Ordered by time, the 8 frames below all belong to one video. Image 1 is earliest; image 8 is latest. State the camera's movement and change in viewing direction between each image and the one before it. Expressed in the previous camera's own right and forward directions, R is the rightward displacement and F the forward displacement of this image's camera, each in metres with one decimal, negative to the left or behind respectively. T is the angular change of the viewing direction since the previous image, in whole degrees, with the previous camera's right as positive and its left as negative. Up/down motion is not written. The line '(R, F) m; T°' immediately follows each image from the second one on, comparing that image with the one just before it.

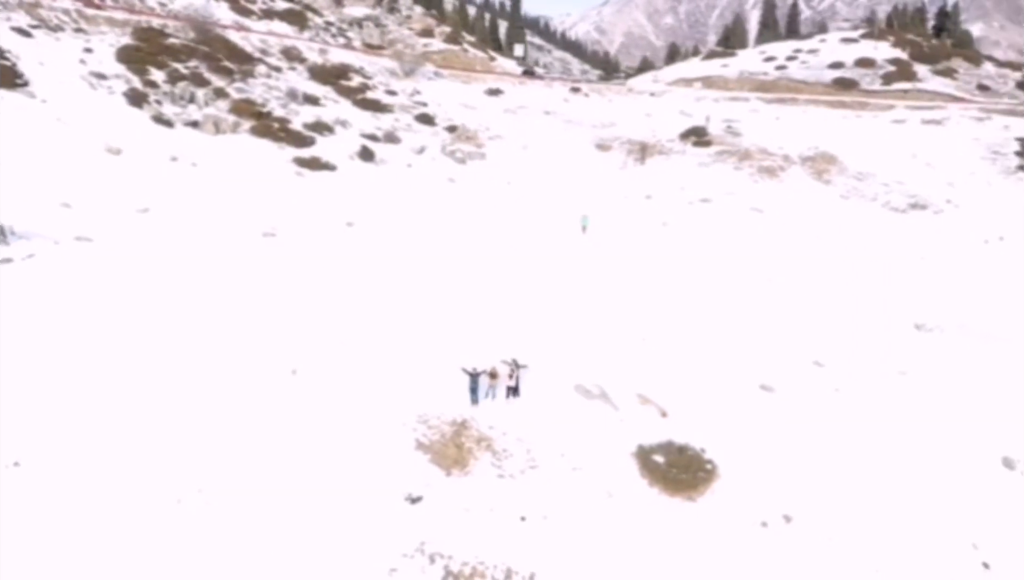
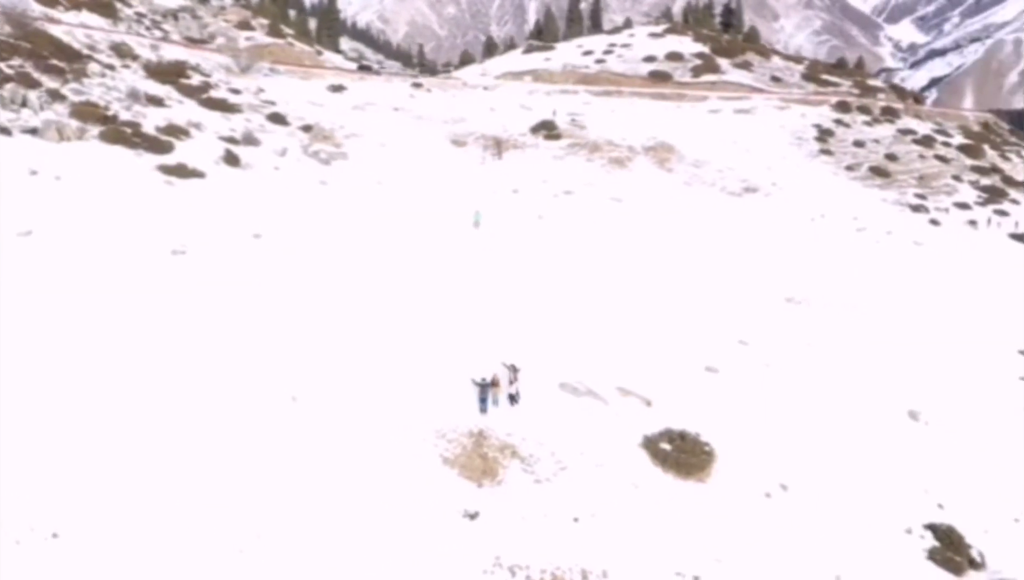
(-2.8, +0.2) m; +14°
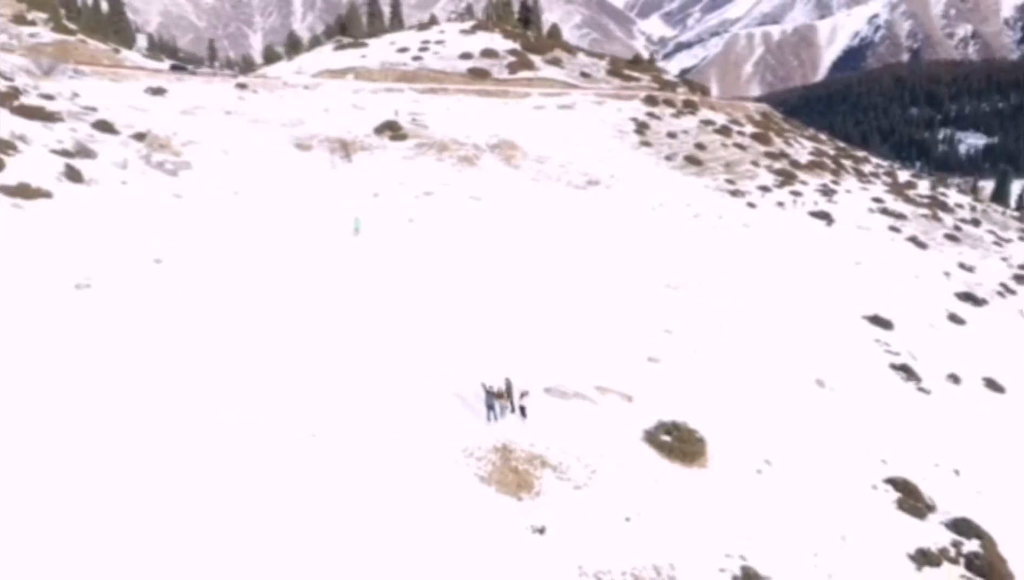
(-3.0, +0.3) m; +14°
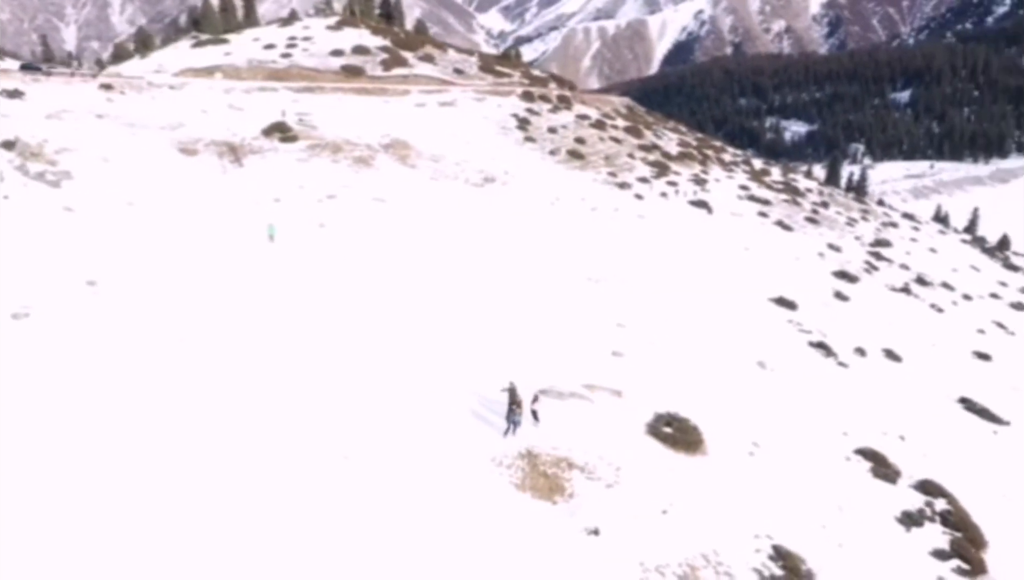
(-2.2, +0.2) m; +10°
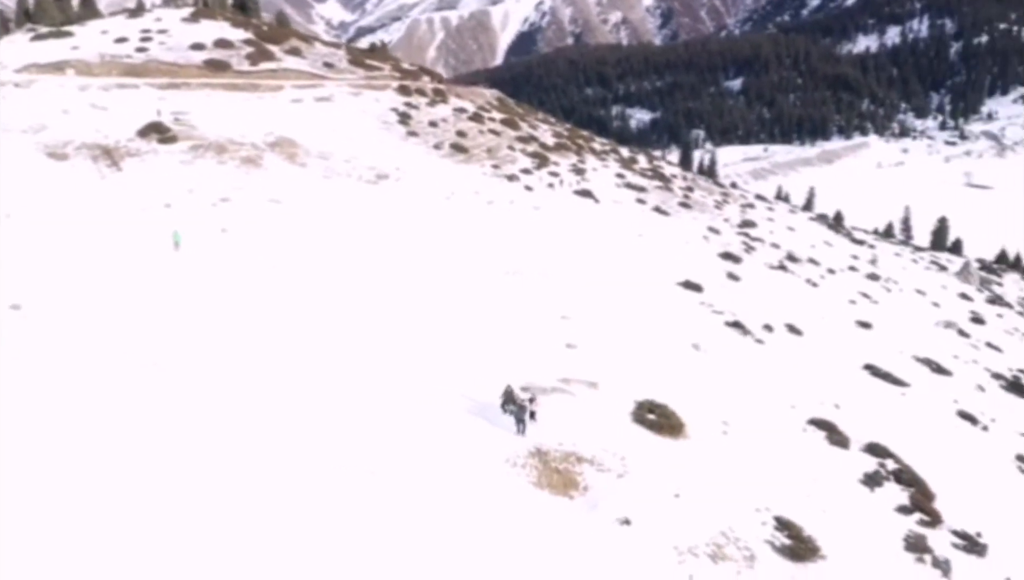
(-2.0, +0.1) m; +10°
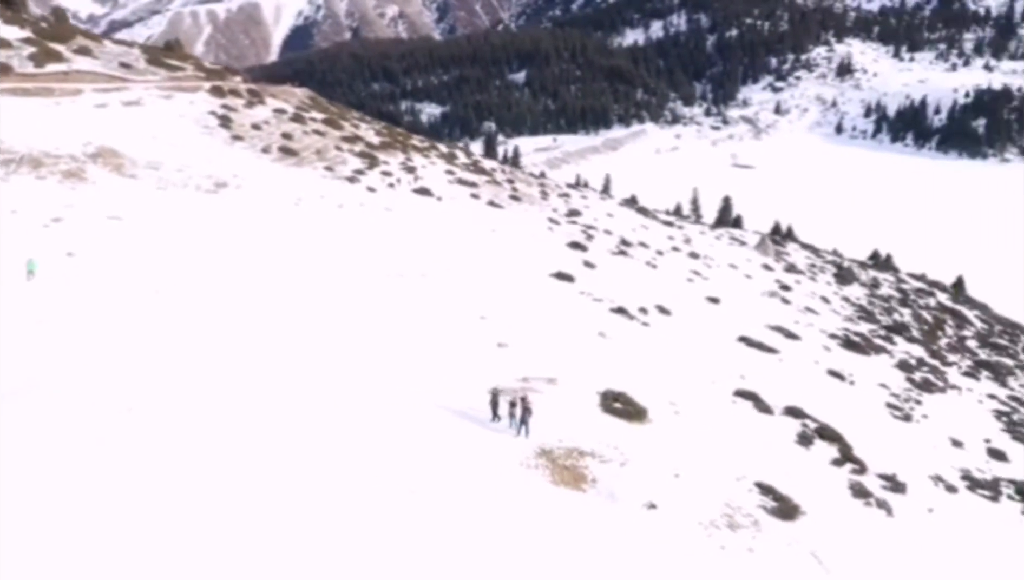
(-2.8, +0.1) m; +14°
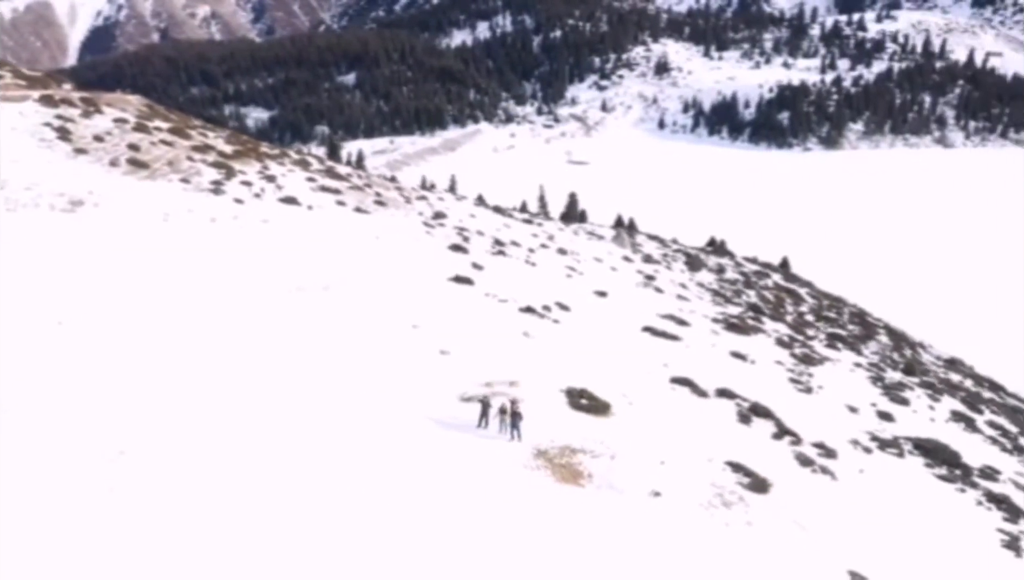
(-2.2, 0.0) m; +11°
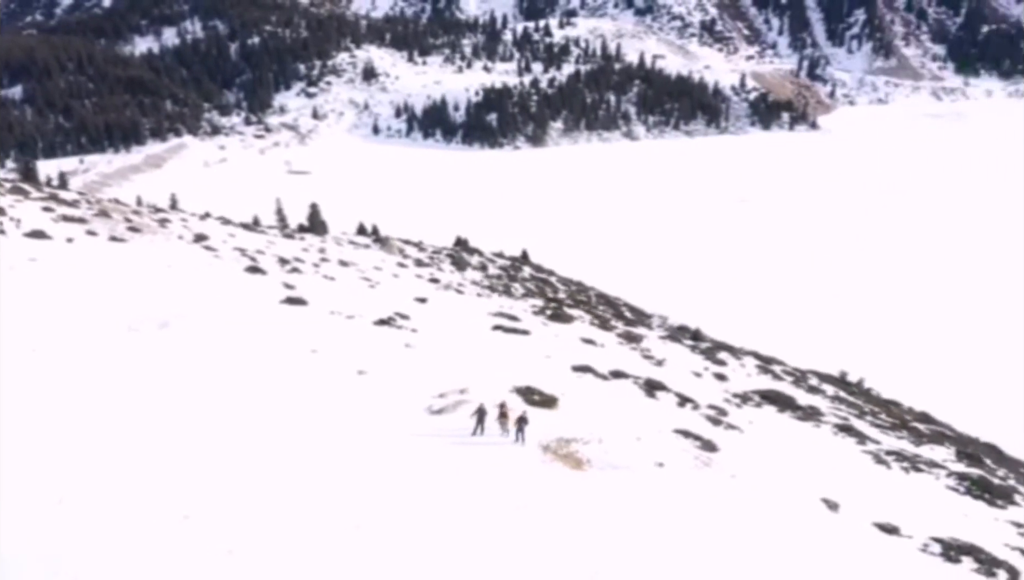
(-4.1, 0.0) m; +19°
